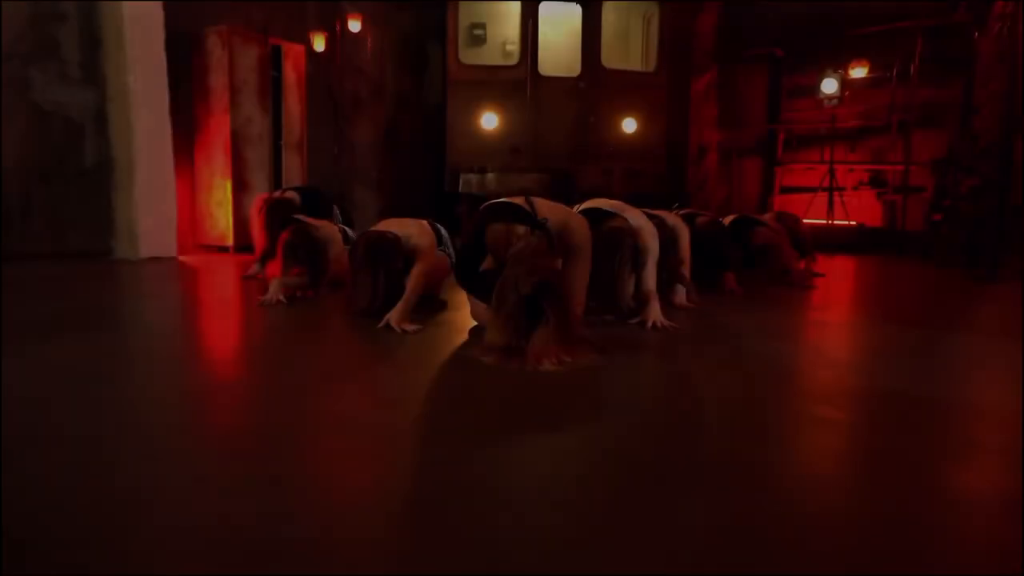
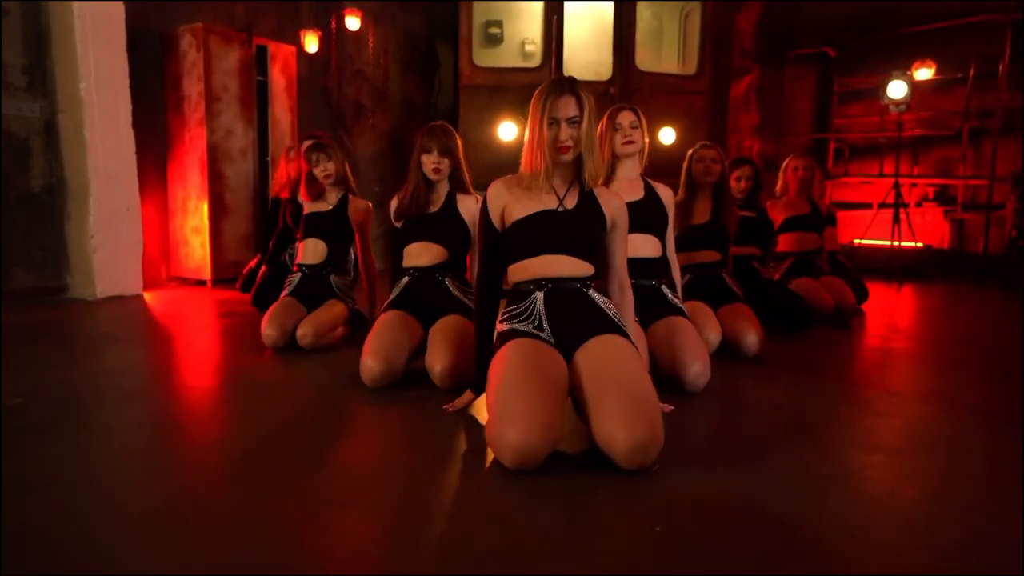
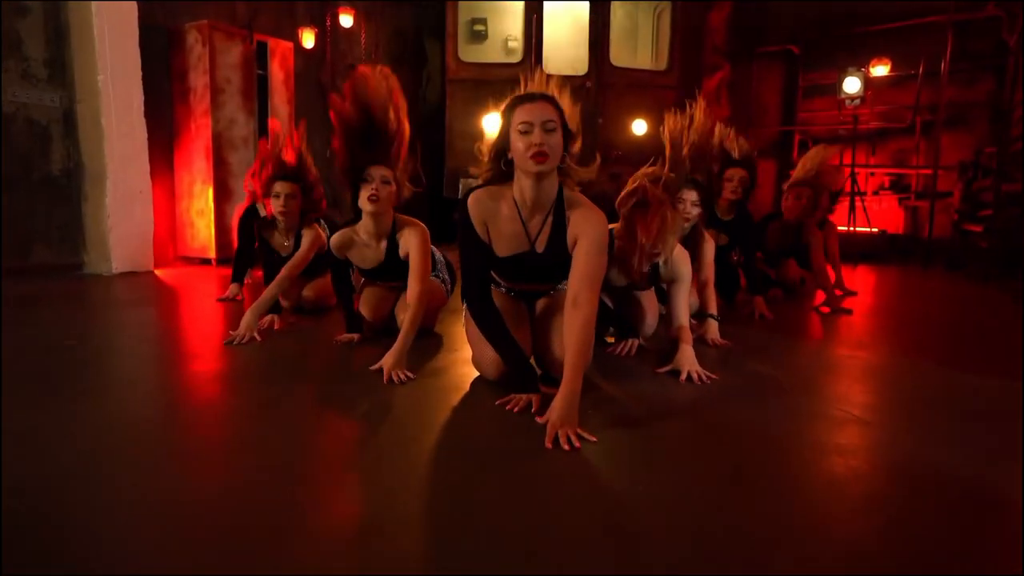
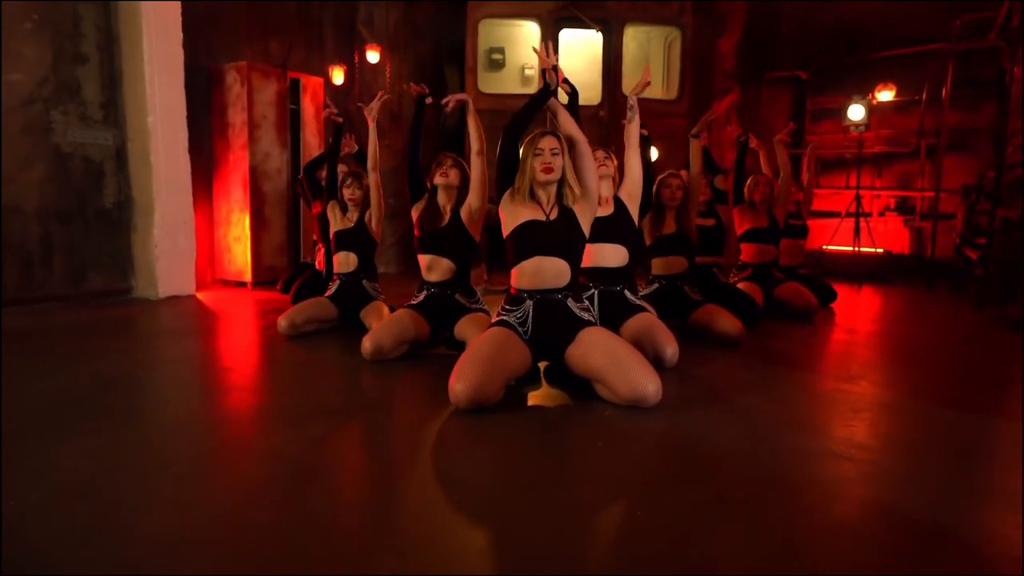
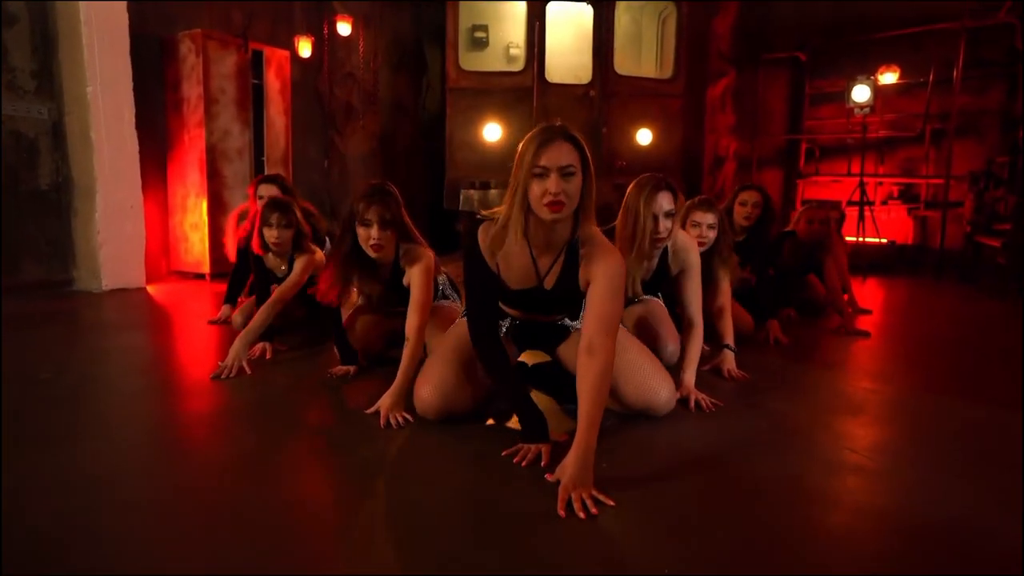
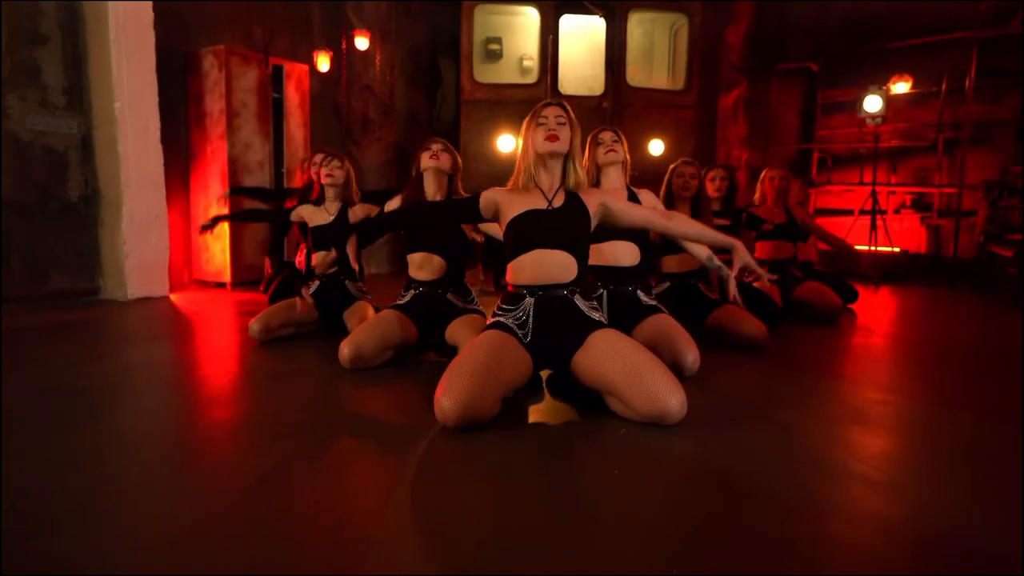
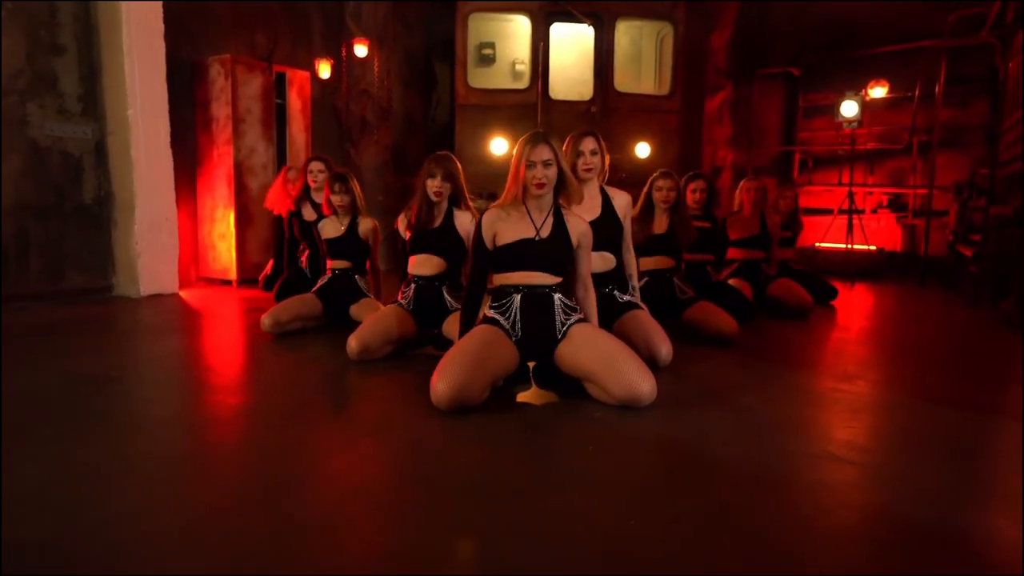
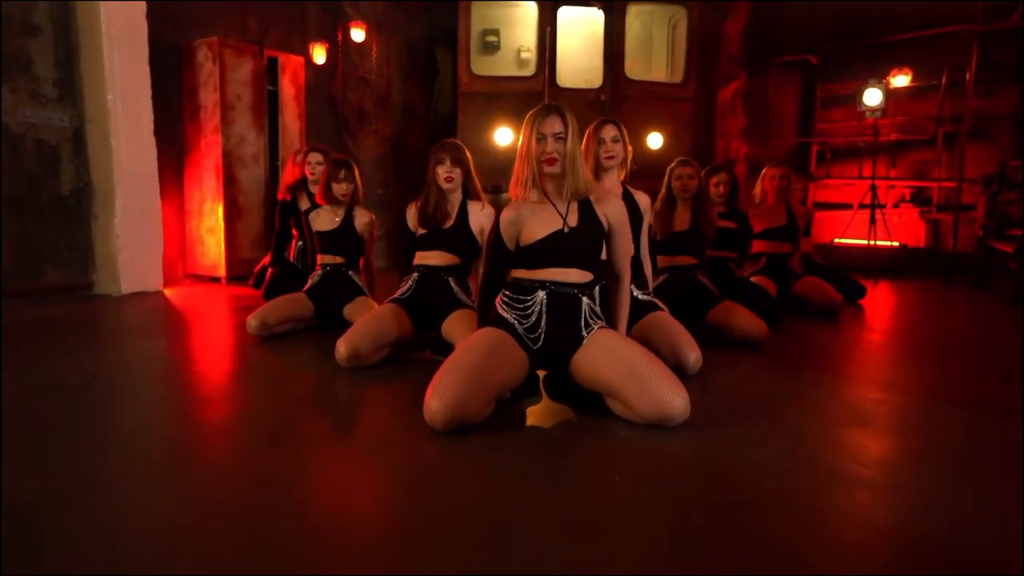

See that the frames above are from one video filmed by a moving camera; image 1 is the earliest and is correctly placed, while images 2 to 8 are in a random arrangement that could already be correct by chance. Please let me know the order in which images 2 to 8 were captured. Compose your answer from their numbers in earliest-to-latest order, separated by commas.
3, 5, 7, 8, 2, 6, 4
